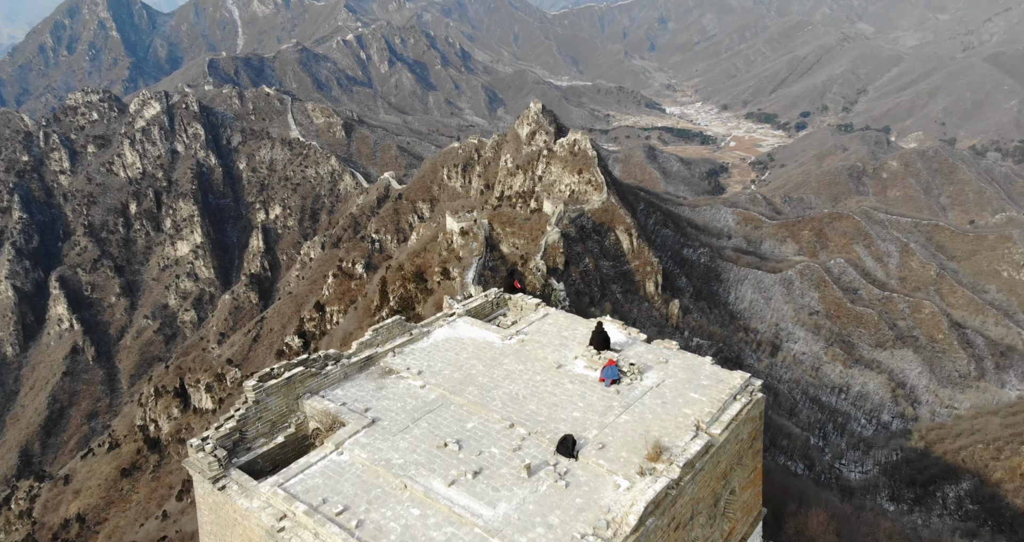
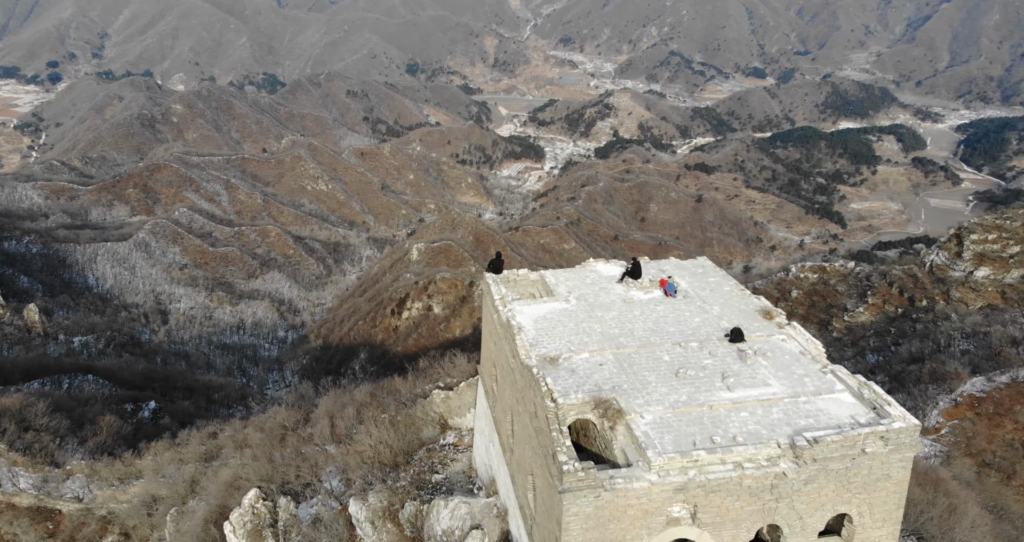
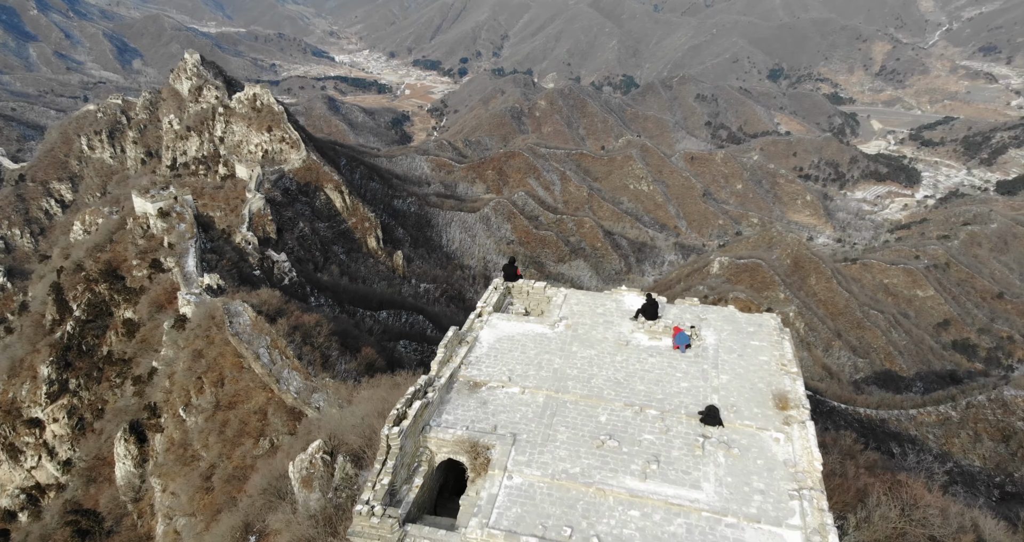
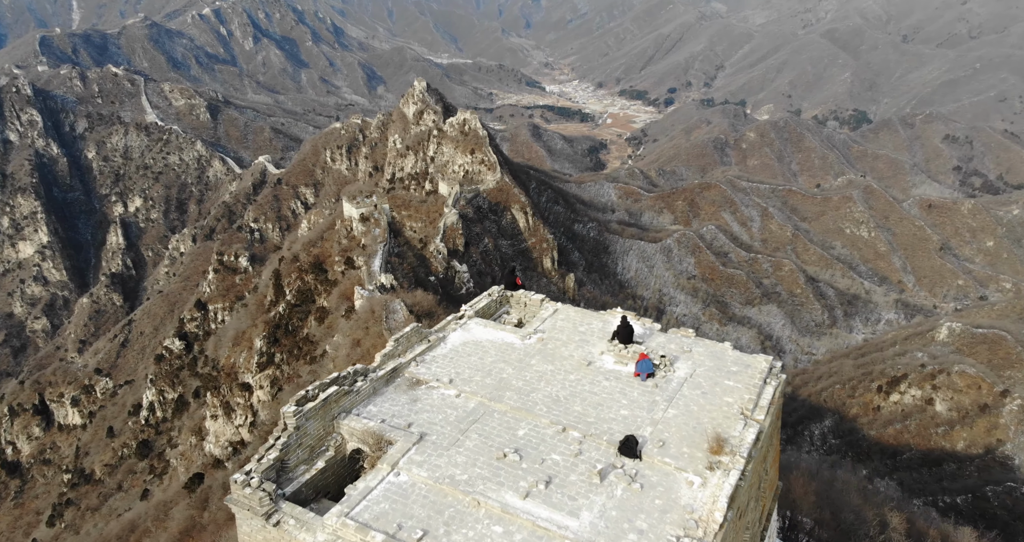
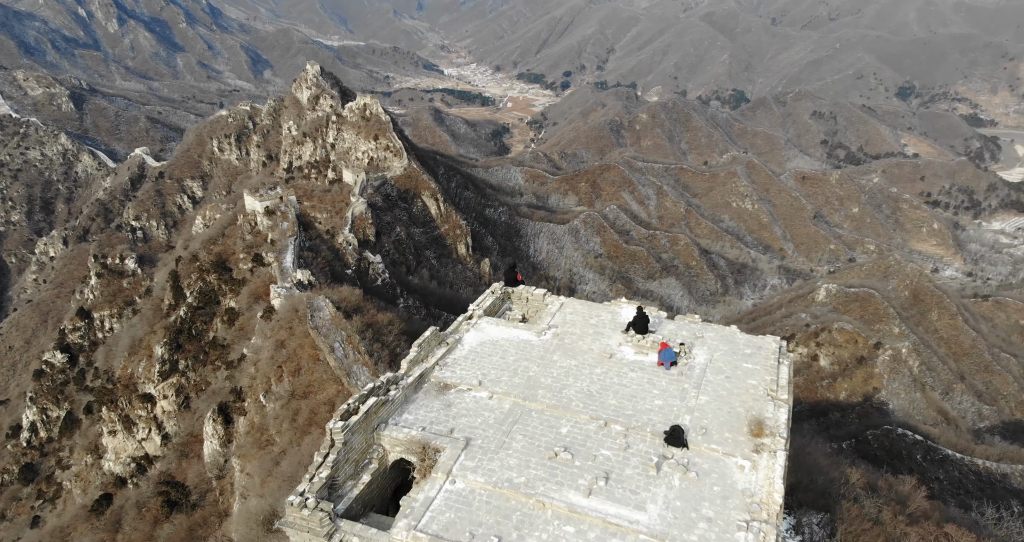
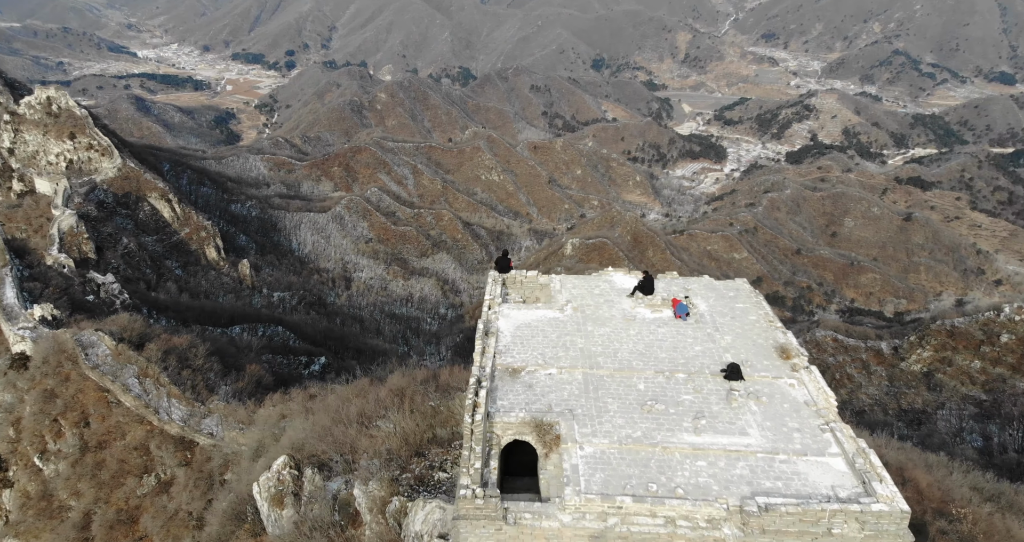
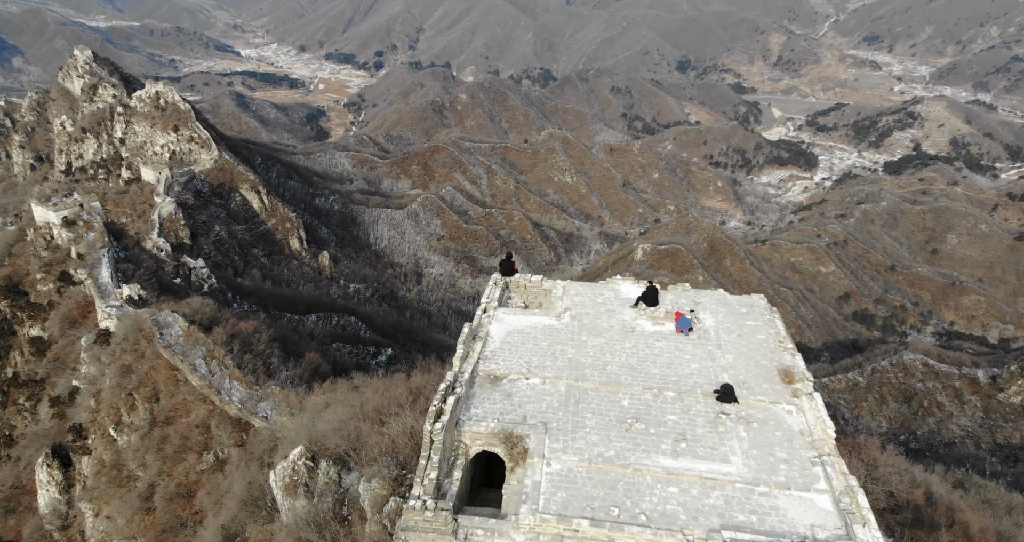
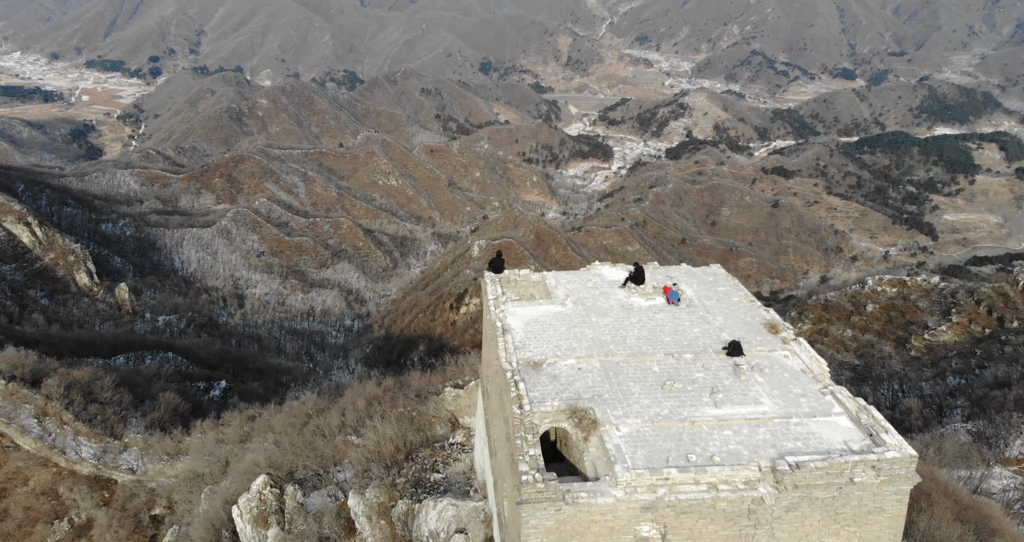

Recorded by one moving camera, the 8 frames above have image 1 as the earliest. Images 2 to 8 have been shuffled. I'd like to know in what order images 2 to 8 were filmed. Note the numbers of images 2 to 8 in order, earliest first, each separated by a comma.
4, 5, 3, 7, 6, 8, 2
